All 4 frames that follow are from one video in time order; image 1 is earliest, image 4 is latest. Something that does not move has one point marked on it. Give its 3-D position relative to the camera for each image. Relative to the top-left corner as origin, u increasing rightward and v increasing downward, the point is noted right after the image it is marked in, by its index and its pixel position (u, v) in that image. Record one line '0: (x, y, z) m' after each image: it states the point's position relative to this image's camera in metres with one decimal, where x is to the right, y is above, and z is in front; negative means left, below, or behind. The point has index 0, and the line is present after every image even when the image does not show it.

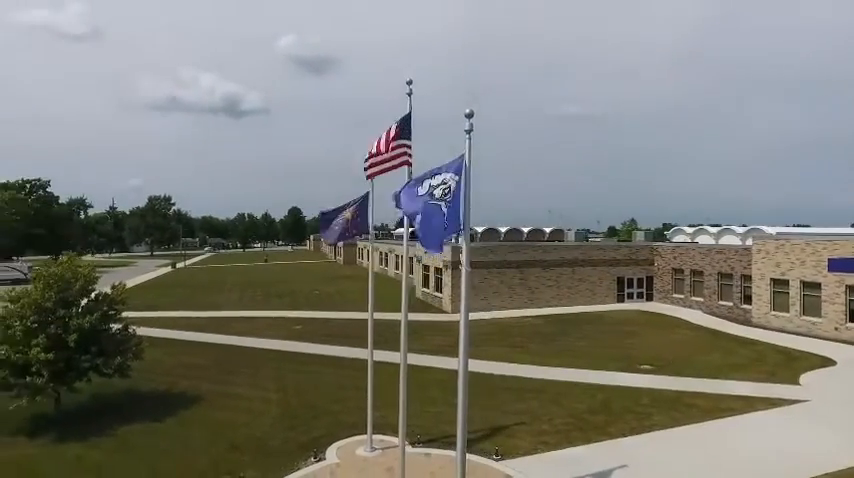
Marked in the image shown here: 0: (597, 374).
0: (+6.0, -4.7, +18.7) m
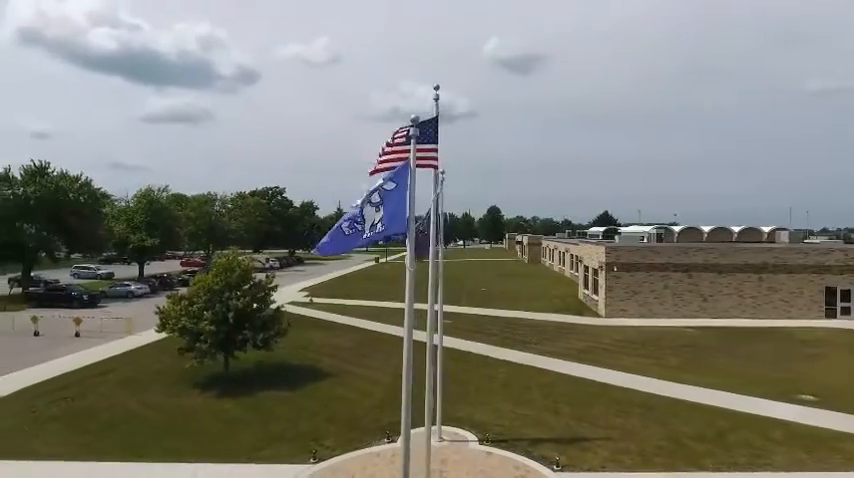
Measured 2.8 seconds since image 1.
0: (+9.4, -4.8, +15.9) m
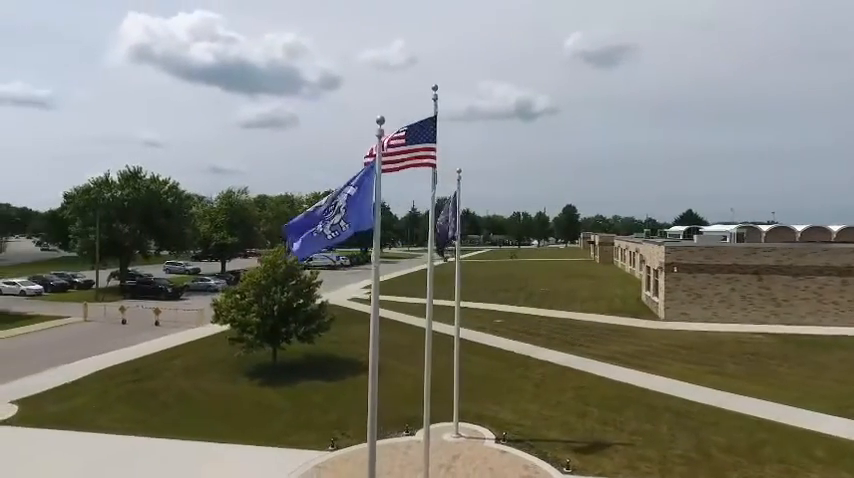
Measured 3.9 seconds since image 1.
0: (+10.1, -4.8, +14.7) m
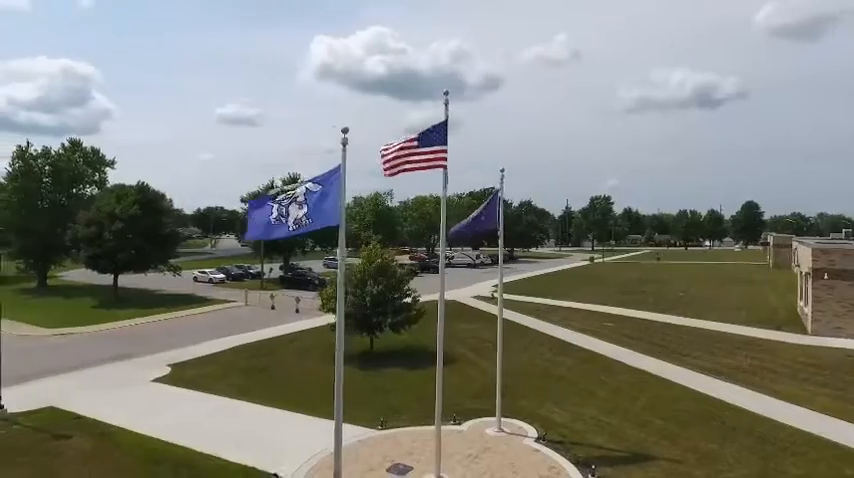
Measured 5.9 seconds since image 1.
0: (+11.1, -4.8, +12.0) m
